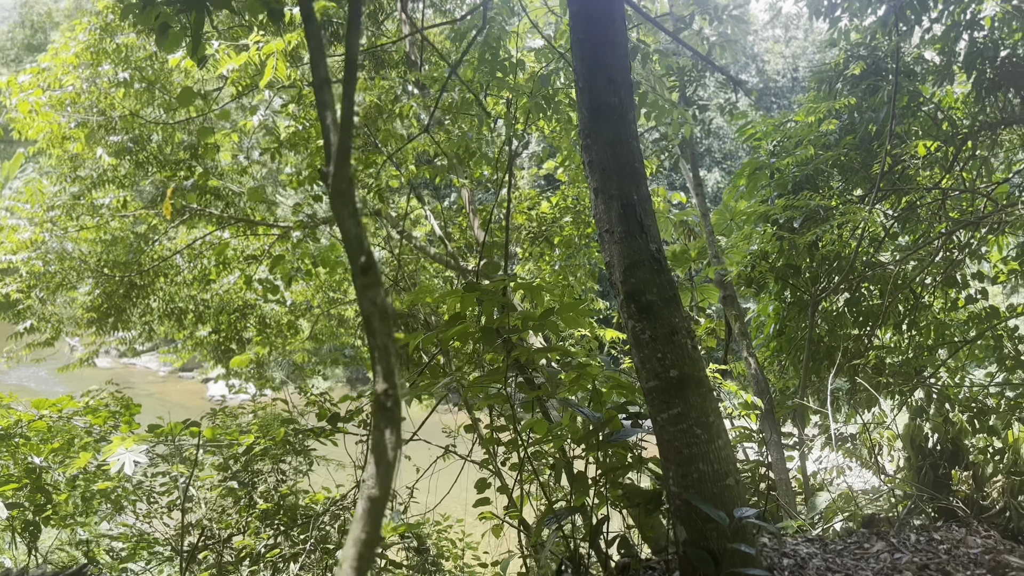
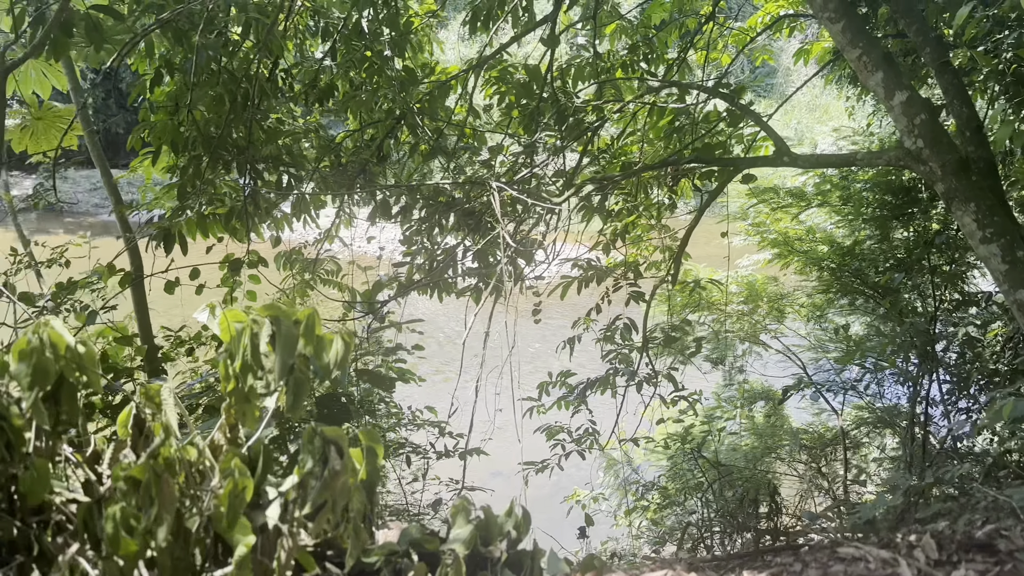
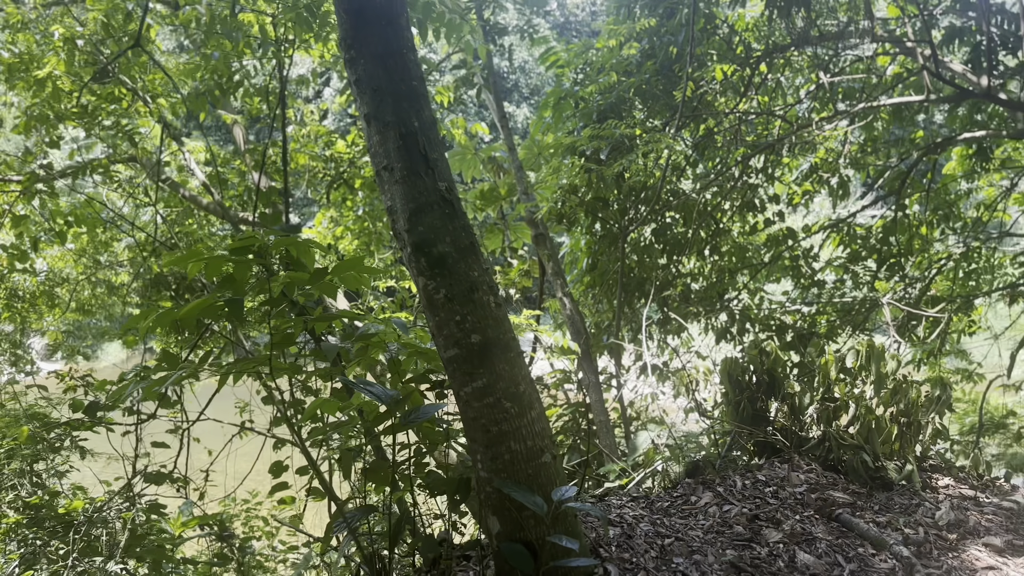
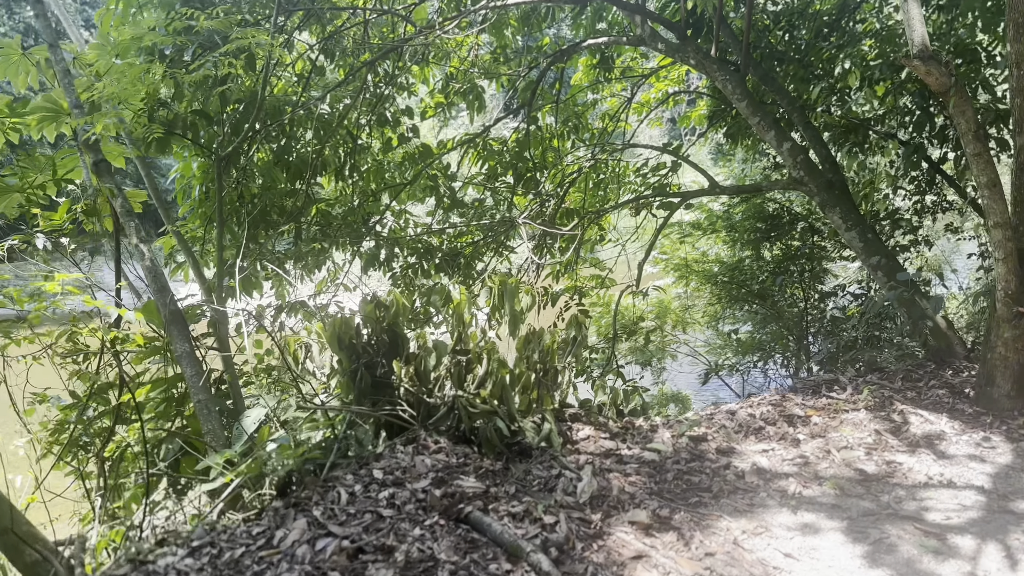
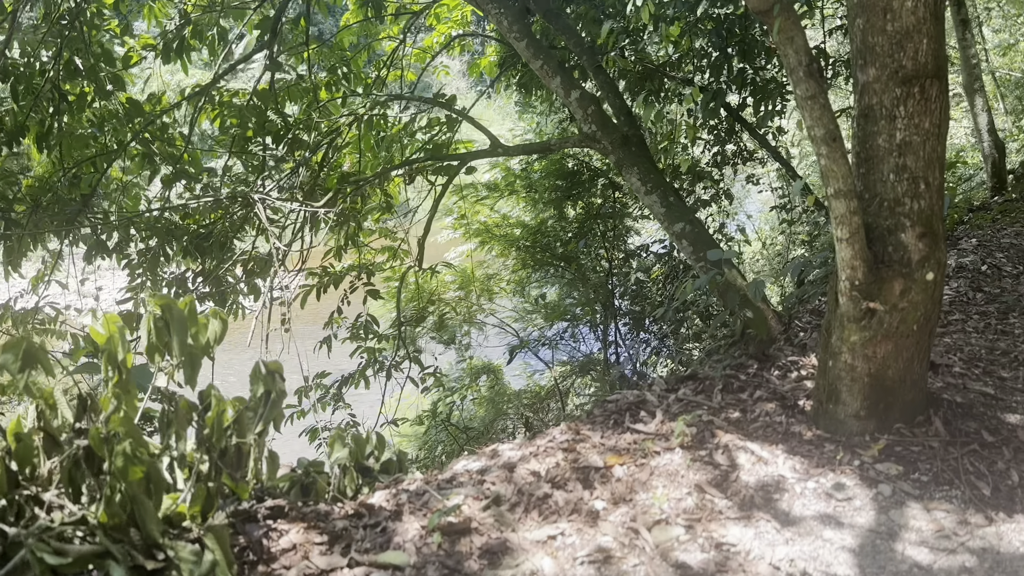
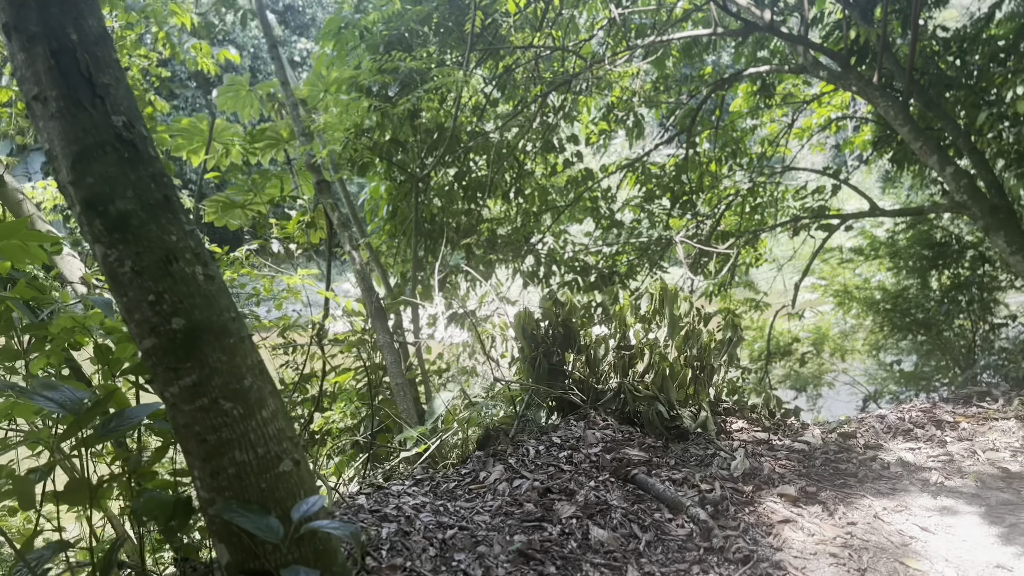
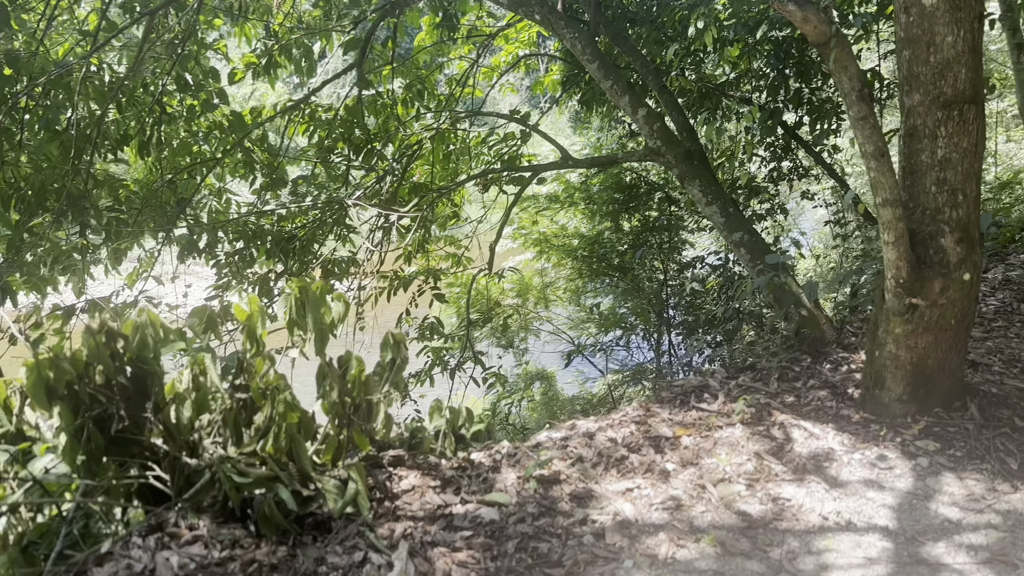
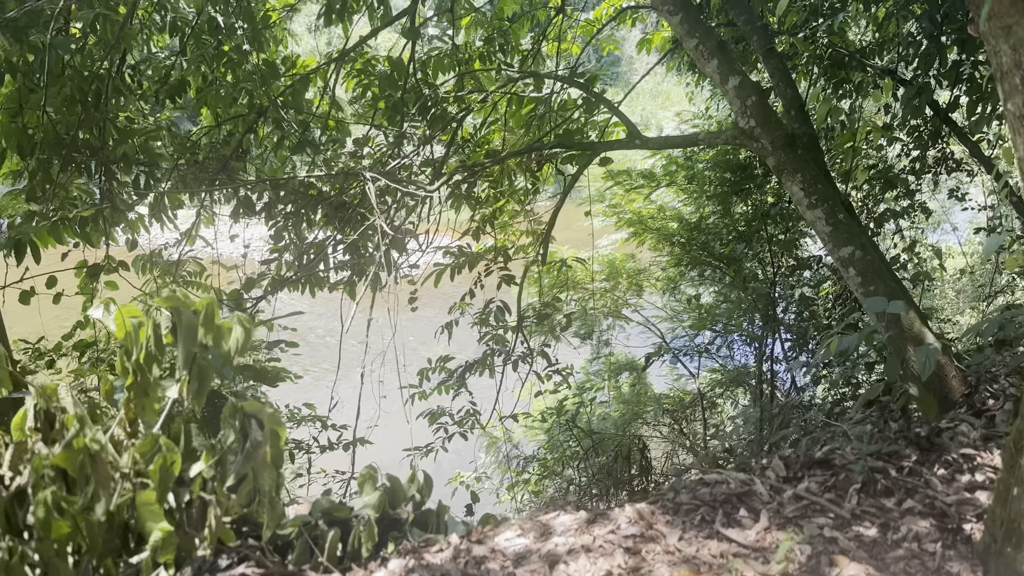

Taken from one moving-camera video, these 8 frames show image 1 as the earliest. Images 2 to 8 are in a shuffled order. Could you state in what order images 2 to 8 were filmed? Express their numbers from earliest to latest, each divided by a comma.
3, 6, 4, 7, 5, 8, 2
